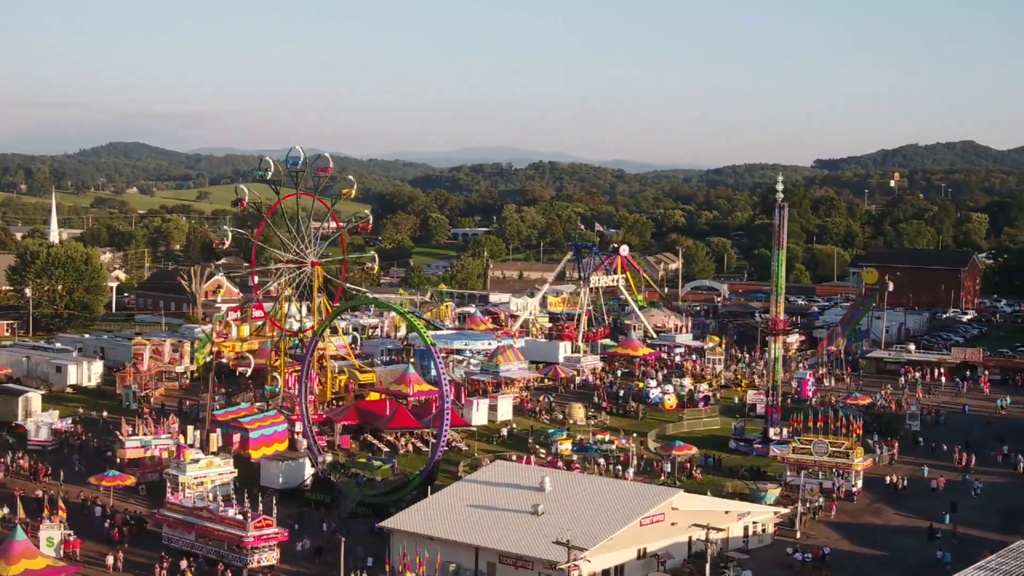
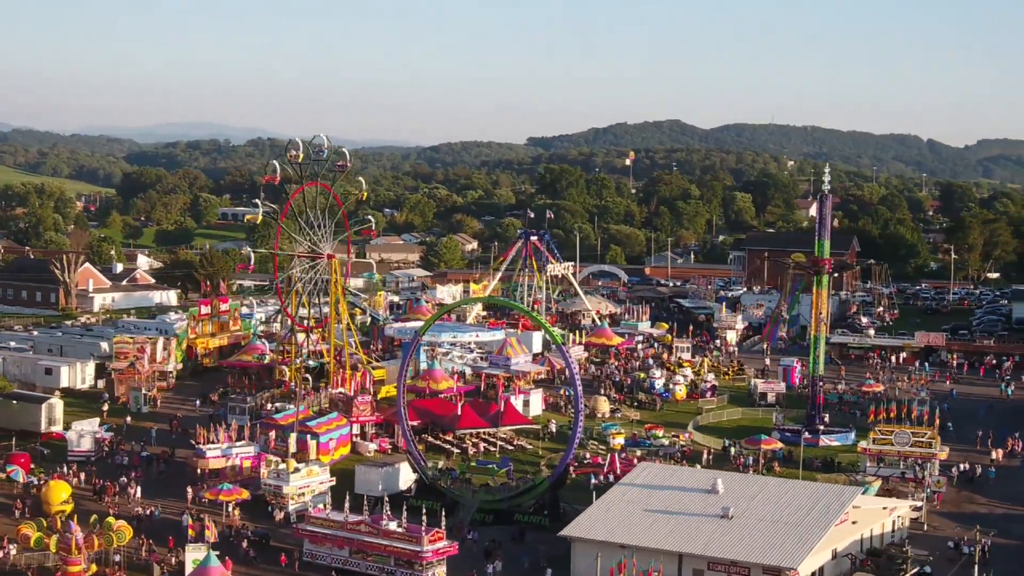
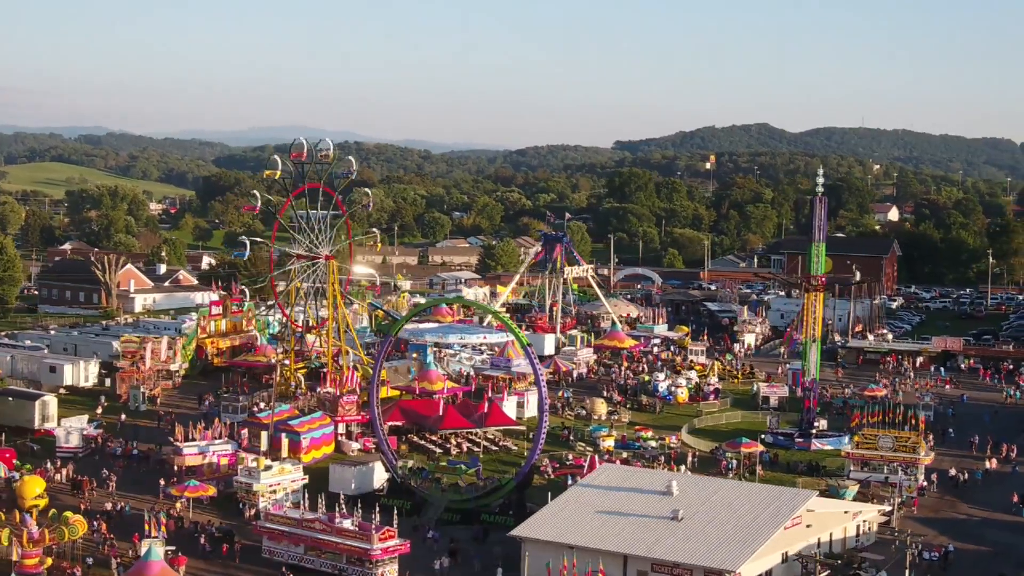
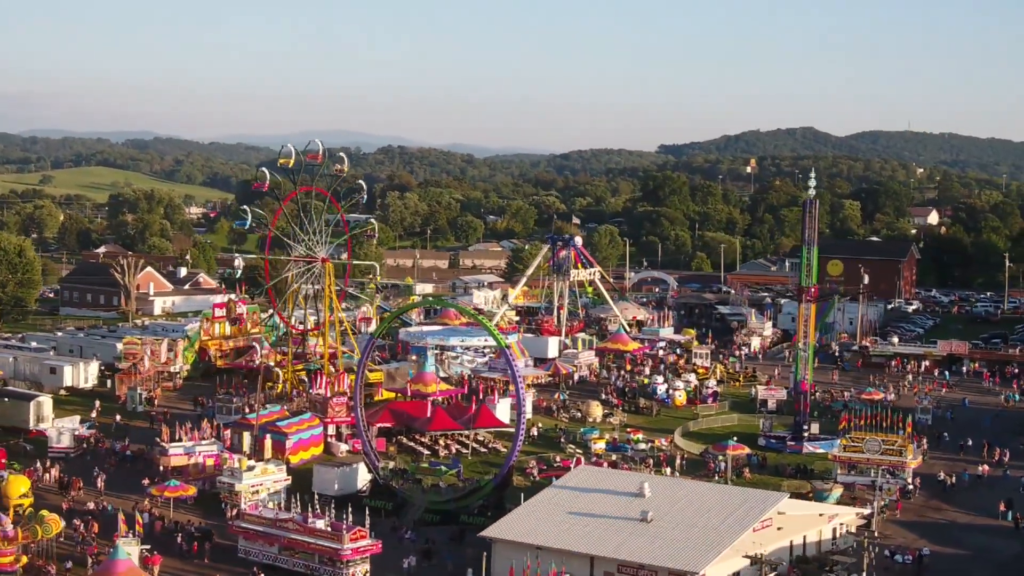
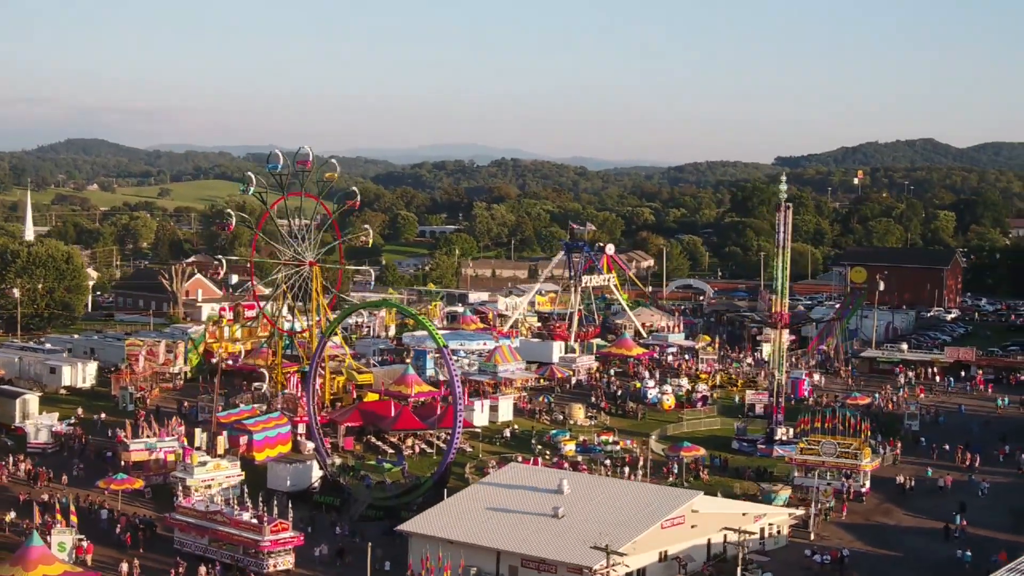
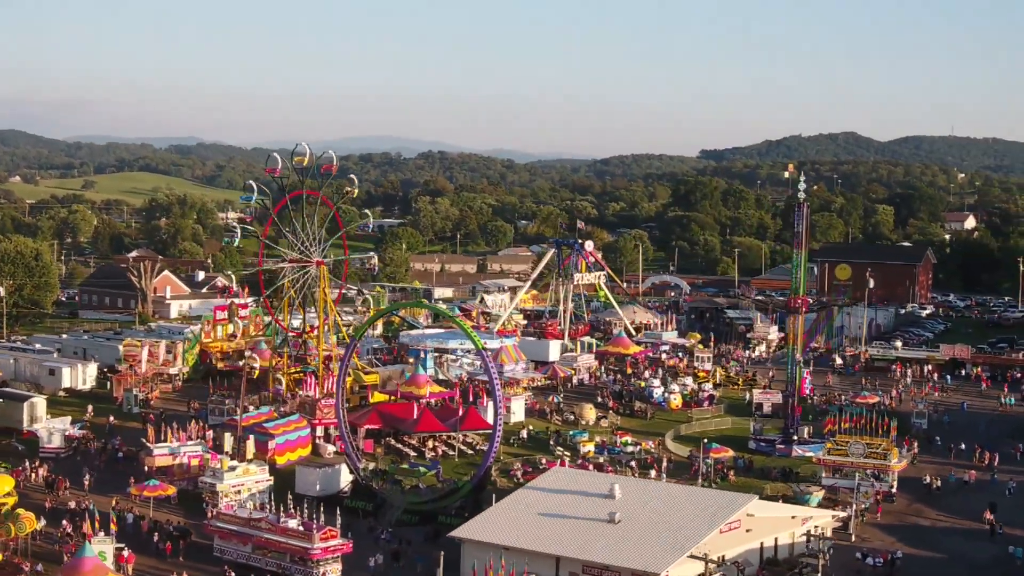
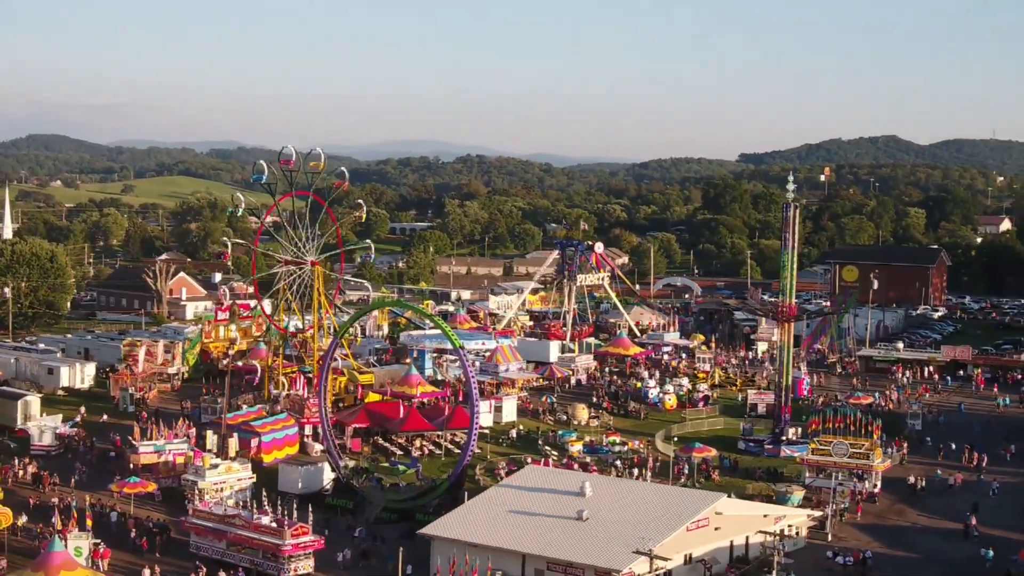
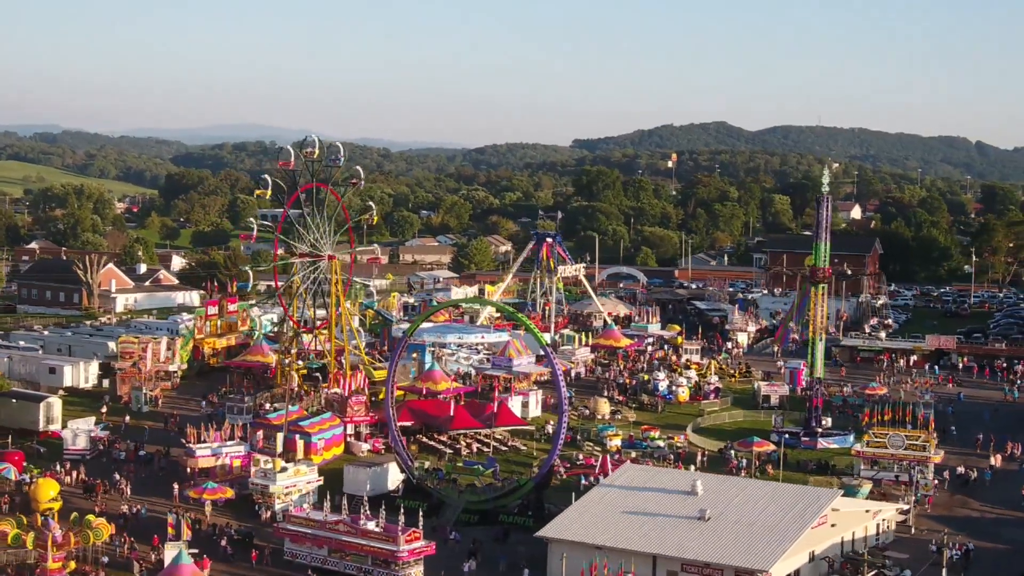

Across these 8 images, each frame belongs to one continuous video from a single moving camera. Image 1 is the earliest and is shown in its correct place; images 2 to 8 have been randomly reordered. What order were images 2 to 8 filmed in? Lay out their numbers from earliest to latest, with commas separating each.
5, 7, 6, 4, 3, 8, 2
